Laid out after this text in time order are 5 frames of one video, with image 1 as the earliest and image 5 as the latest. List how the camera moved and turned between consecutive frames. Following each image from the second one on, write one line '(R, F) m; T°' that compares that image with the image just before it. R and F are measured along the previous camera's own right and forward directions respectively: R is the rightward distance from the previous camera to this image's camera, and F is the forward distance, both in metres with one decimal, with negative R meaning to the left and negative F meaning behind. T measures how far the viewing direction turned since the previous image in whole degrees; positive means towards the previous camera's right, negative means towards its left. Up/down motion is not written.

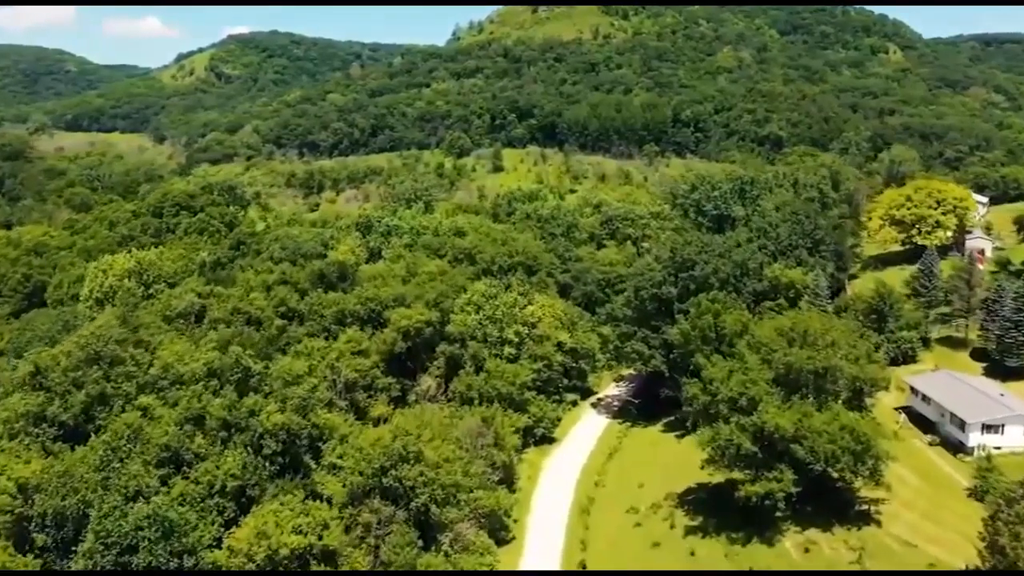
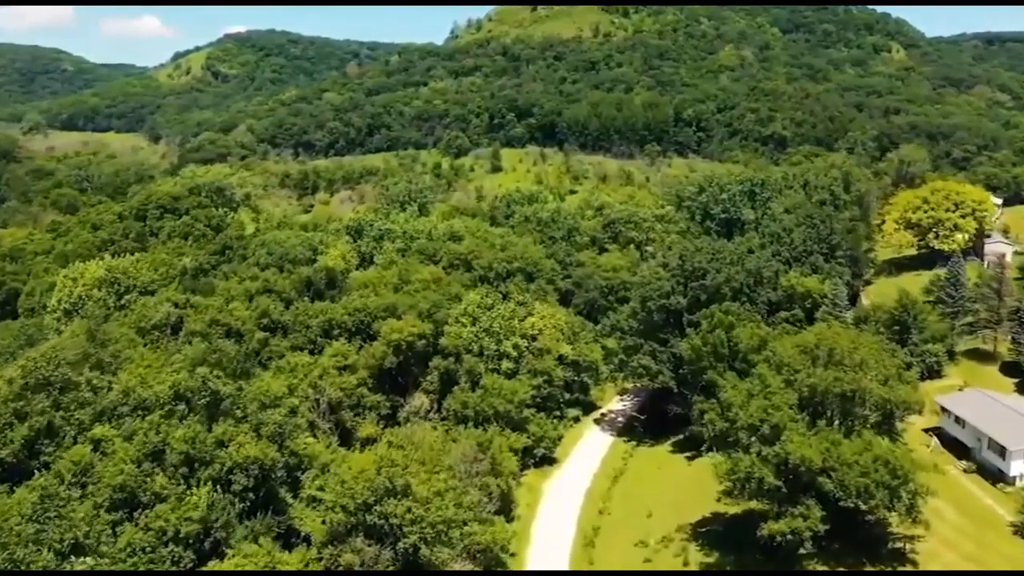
(+0.1, +4.6) m; 0°
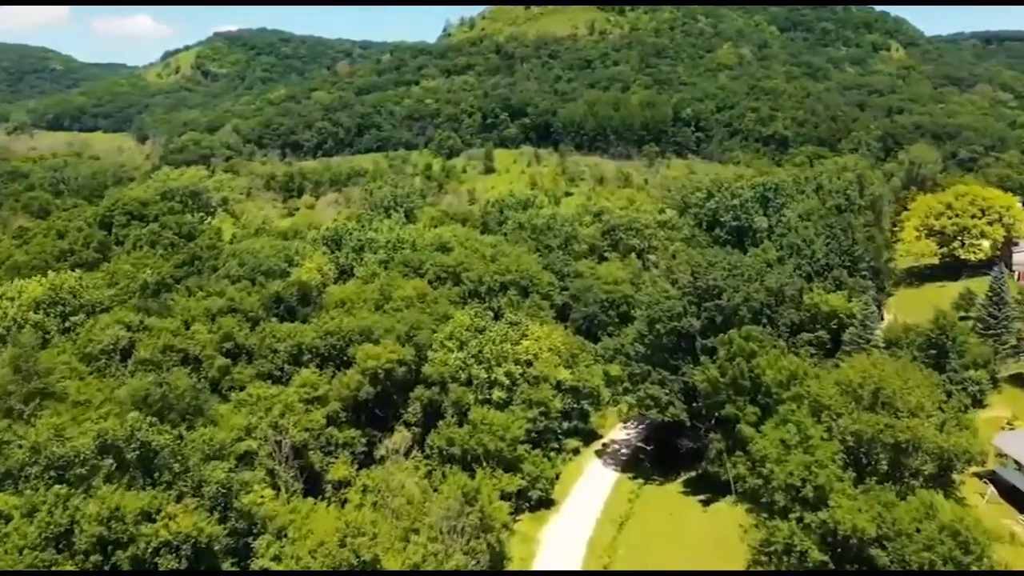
(+0.2, +7.2) m; 0°
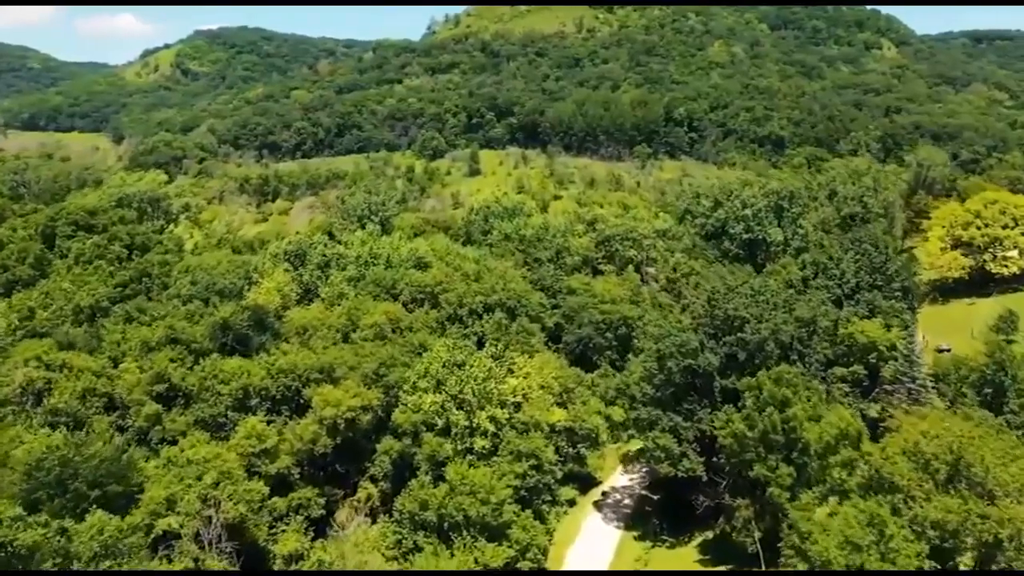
(+0.1, +8.9) m; +1°
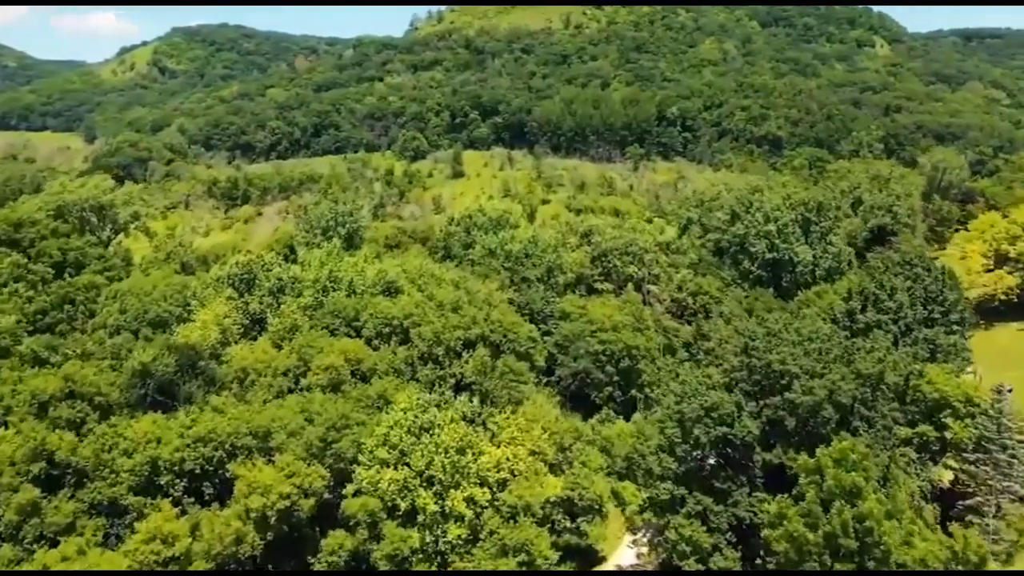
(+0.1, +10.8) m; +1°
